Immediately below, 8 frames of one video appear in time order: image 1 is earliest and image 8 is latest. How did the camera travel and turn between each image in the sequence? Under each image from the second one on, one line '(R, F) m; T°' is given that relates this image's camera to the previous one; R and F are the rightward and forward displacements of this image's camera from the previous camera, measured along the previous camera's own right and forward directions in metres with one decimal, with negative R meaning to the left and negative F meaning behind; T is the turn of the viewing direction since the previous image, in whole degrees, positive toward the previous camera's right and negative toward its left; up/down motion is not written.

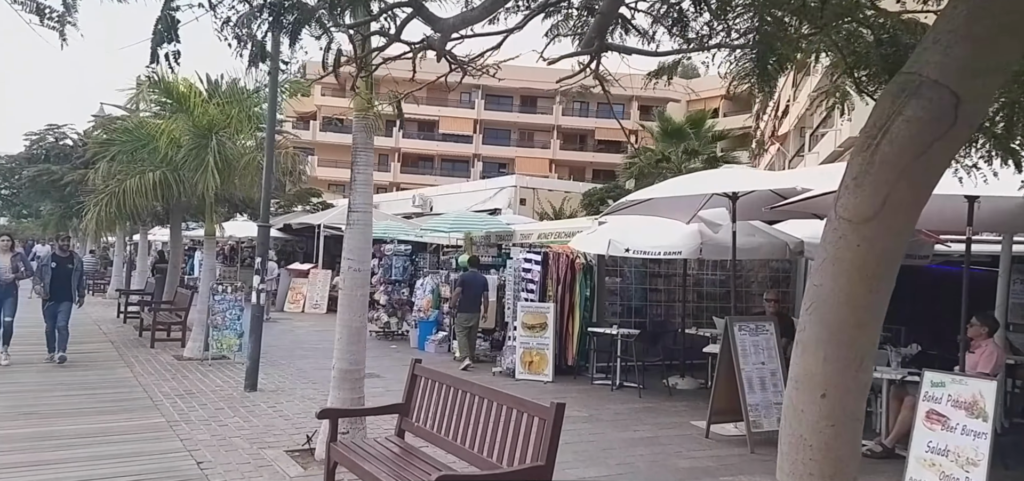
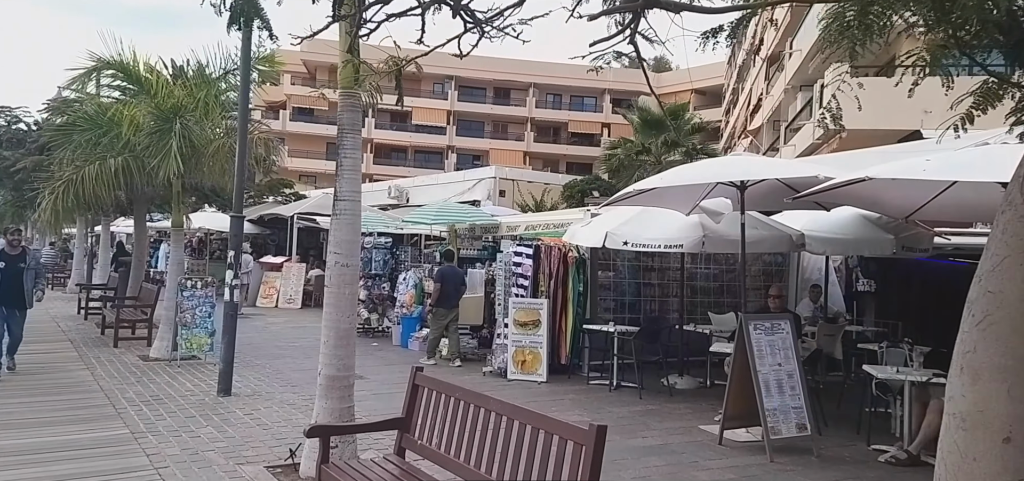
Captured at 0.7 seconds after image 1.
(-0.2, +0.6) m; +2°
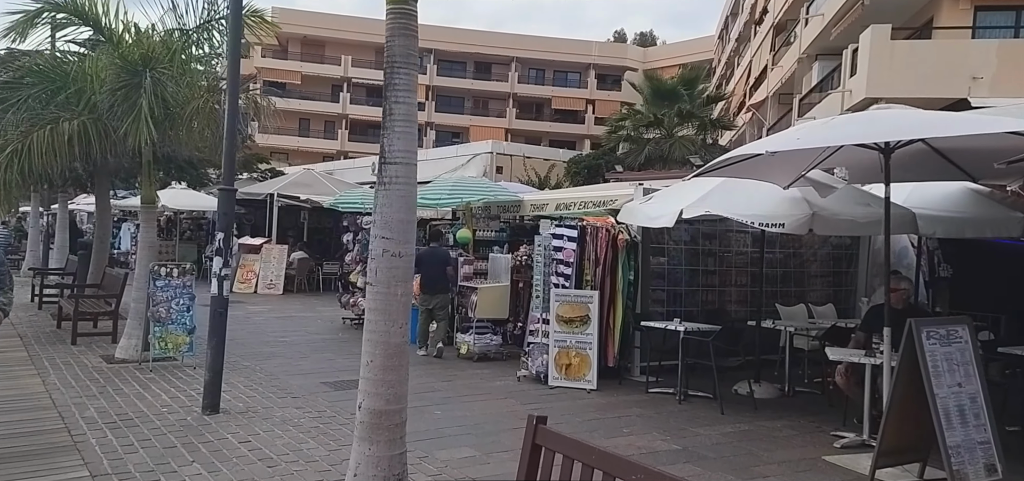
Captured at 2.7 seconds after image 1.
(-0.8, +1.8) m; +2°
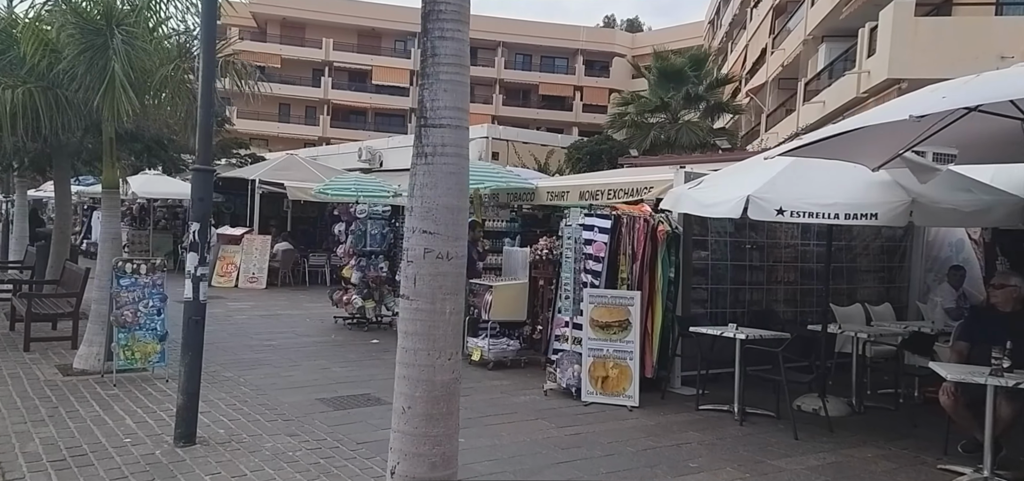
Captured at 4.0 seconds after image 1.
(-0.4, +1.3) m; +1°
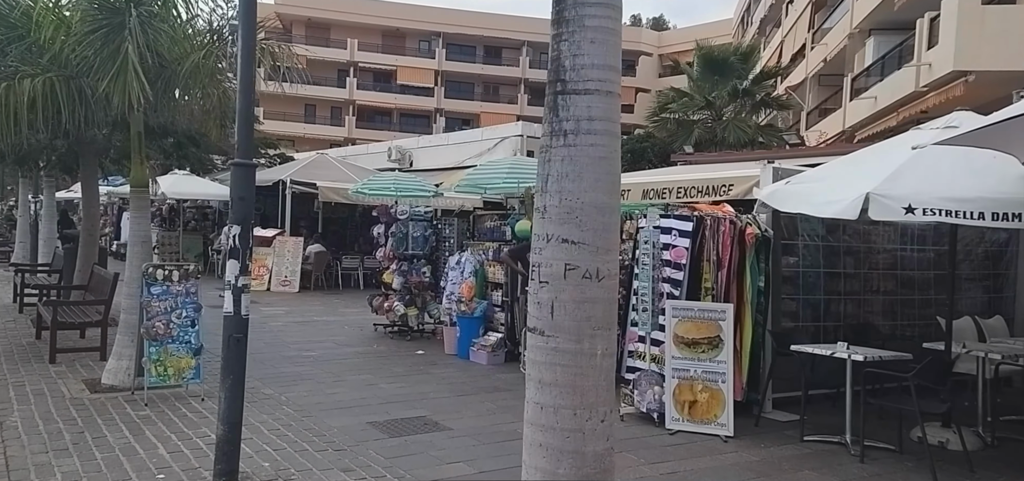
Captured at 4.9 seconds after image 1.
(-0.4, +0.9) m; -1°
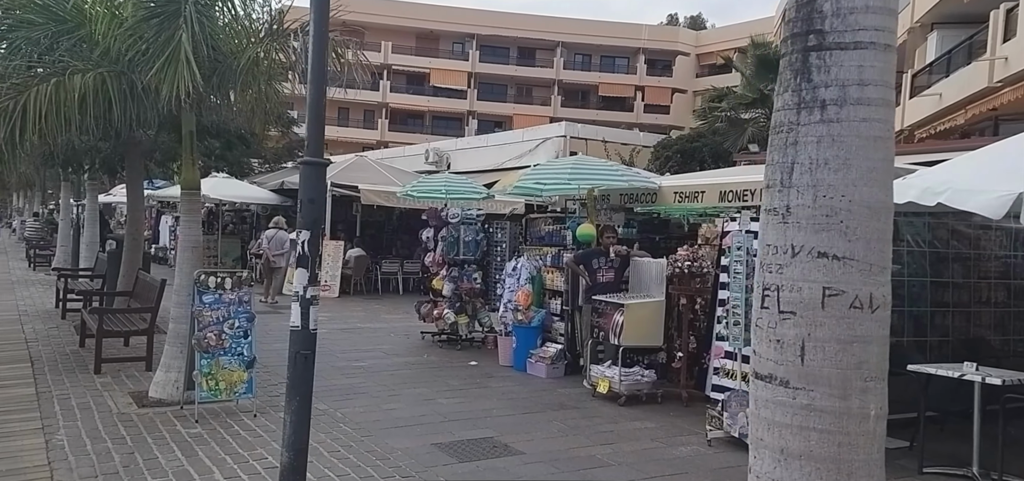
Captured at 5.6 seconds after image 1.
(-0.4, +0.6) m; -2°
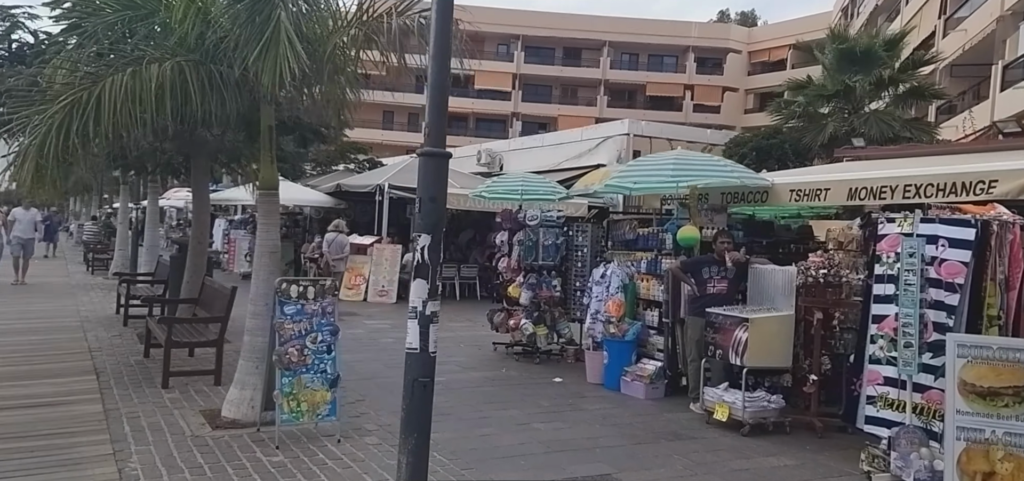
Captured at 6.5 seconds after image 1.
(-0.6, +0.9) m; -3°
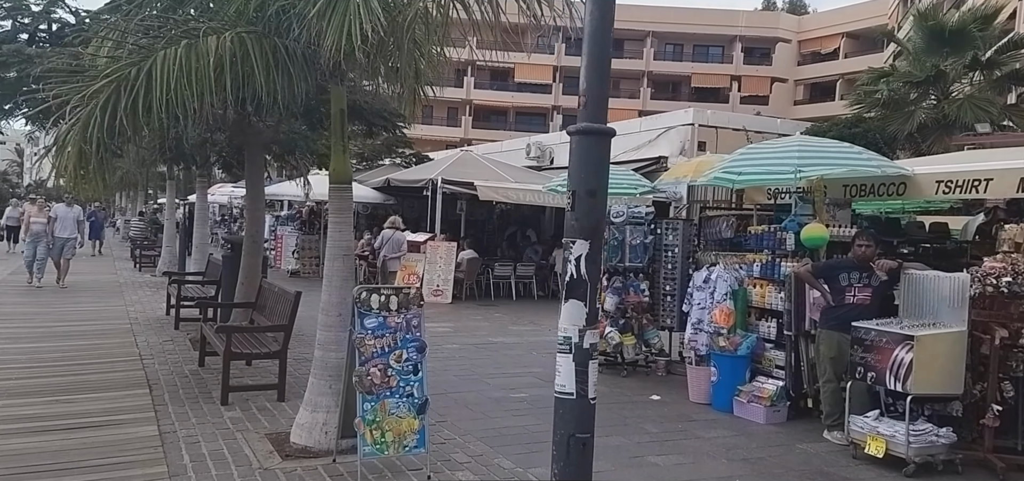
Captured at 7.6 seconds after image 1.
(-0.6, +1.1) m; -2°
